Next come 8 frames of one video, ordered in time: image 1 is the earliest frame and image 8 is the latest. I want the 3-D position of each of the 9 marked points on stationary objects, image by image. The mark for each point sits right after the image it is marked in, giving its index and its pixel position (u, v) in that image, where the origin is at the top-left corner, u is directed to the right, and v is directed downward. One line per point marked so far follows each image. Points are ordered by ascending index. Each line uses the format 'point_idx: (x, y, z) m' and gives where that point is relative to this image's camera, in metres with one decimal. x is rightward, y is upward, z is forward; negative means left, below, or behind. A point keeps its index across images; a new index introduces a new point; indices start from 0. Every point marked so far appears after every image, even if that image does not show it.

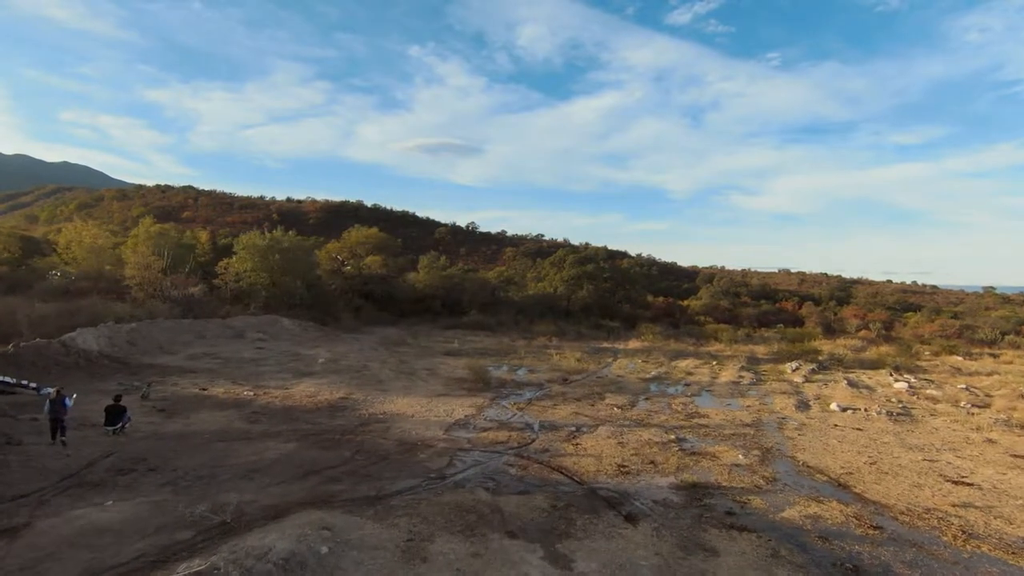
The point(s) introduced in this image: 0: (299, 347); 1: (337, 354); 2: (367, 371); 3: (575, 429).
0: (-7.6, -2.2, +18.3) m
1: (-6.2, -2.4, +18.1) m
2: (-4.4, -2.5, +15.5) m
3: (+1.3, -2.9, +10.6) m
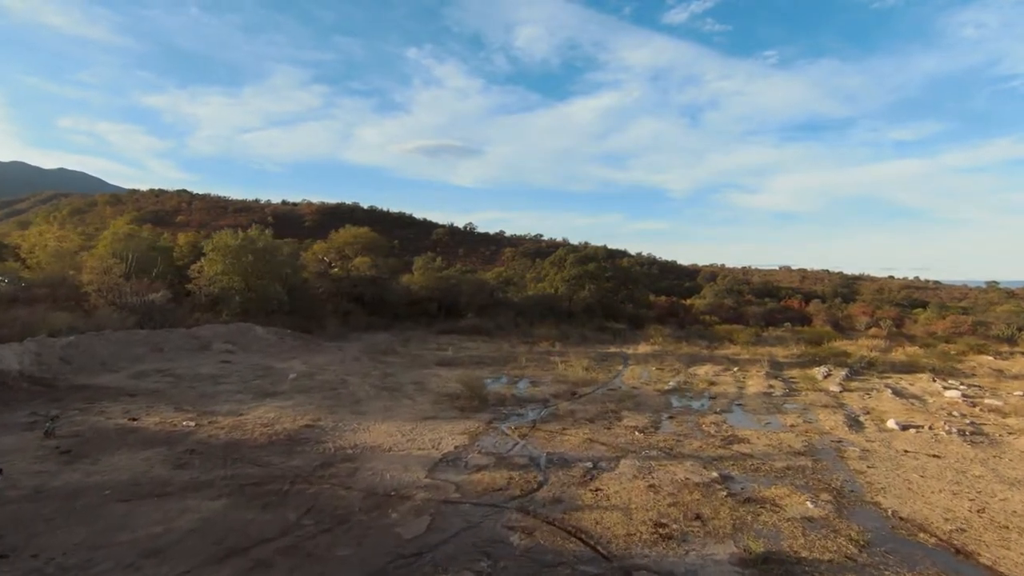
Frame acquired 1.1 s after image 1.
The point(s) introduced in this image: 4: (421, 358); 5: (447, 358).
0: (-7.6, -2.3, +16.2) m
1: (-6.2, -2.5, +16.0) m
2: (-4.4, -2.6, +13.4) m
3: (+1.3, -2.9, +8.5) m
4: (-3.4, -2.7, +19.1) m
5: (-2.4, -2.7, +19.2) m
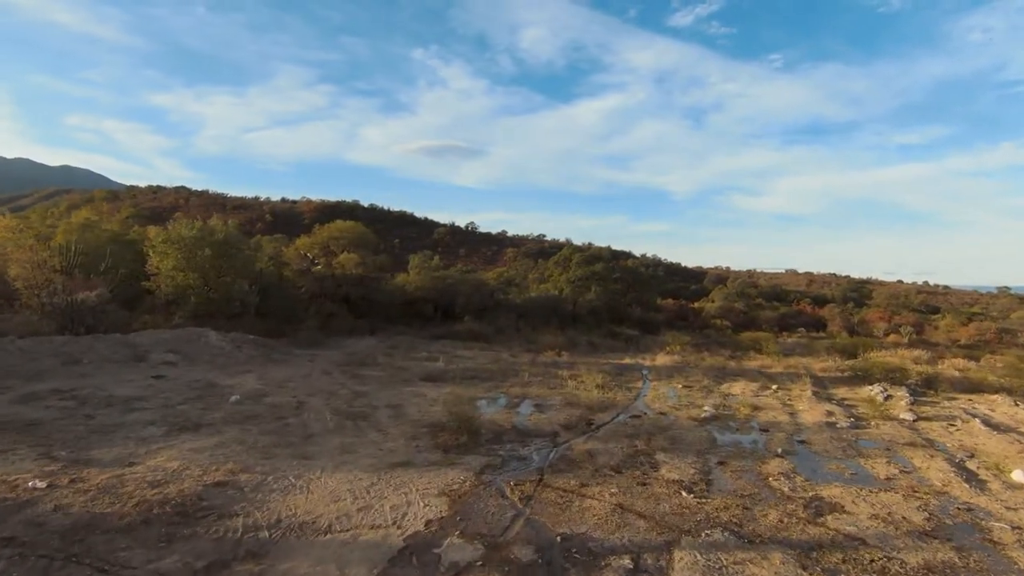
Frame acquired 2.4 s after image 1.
0: (-7.6, -2.3, +13.2) m
1: (-6.2, -2.5, +13.0) m
2: (-4.4, -2.6, +10.4) m
3: (+1.3, -3.0, +5.5) m
4: (-3.4, -2.7, +16.1) m
5: (-2.4, -2.7, +16.3) m
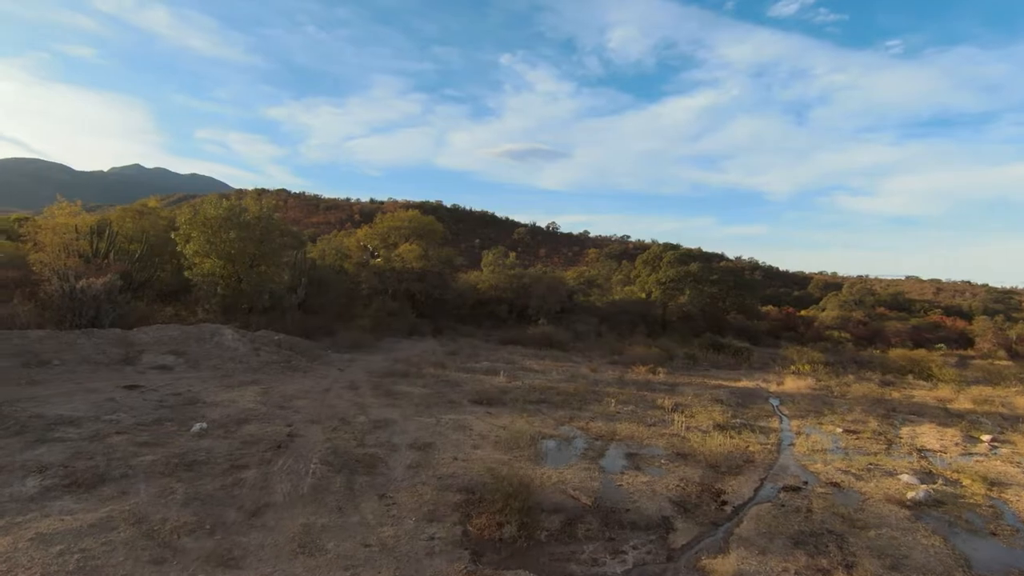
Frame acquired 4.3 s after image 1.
0: (-6.1, -2.0, +10.3) m
1: (-4.7, -2.2, +9.8) m
2: (-3.4, -2.4, +7.0) m
3: (+1.5, -2.8, +1.2) m
4: (-1.5, -2.5, +12.5) m
5: (-0.5, -2.5, +12.5) m
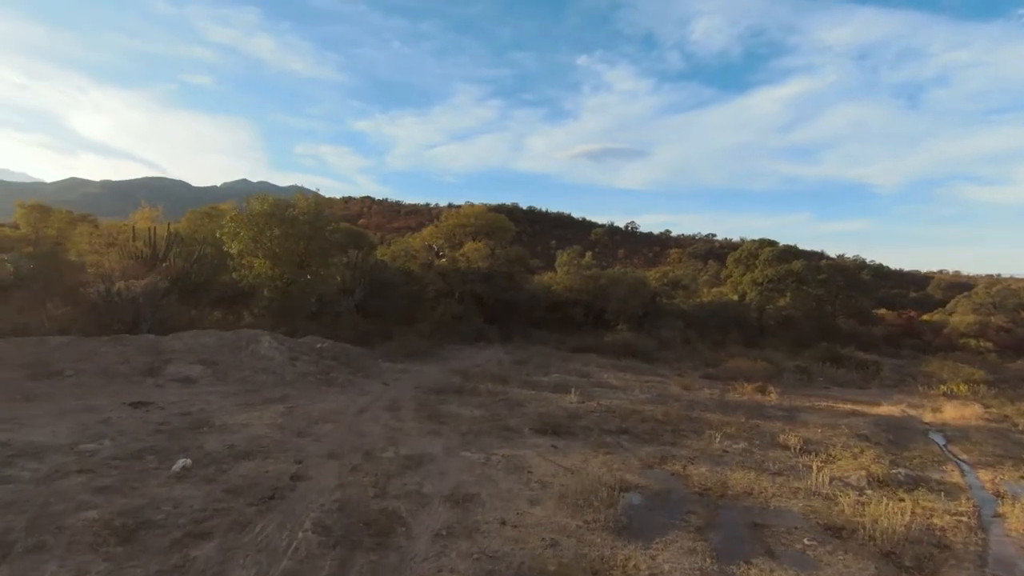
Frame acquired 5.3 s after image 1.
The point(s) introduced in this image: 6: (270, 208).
0: (-4.9, -2.0, +8.8) m
1: (-3.6, -2.3, +8.2) m
2: (-2.7, -2.4, +5.1) m
3: (+1.2, -2.8, -1.3) m
4: (0.0, -2.5, +10.3) m
5: (+1.0, -2.5, +10.1) m
6: (-6.7, +2.2, +14.3) m
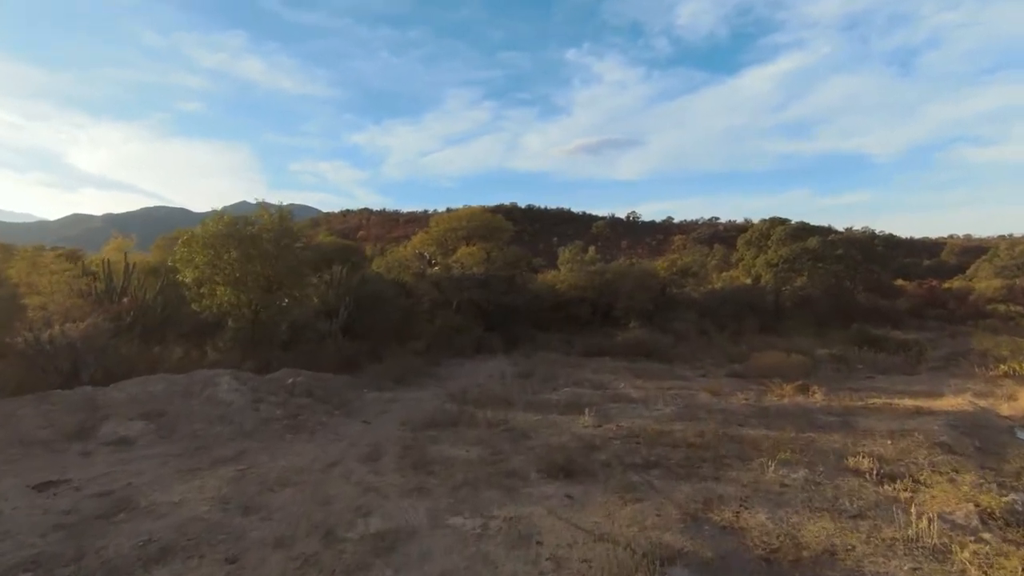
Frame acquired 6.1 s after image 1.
0: (-4.9, -2.6, +7.1) m
1: (-3.6, -2.7, +6.5) m
2: (-2.7, -2.8, +3.4) m
3: (+1.2, -2.9, -3.1) m
4: (+0.1, -2.7, +8.5) m
5: (+1.0, -2.6, +8.4) m
6: (-7.0, +1.5, +12.7) m
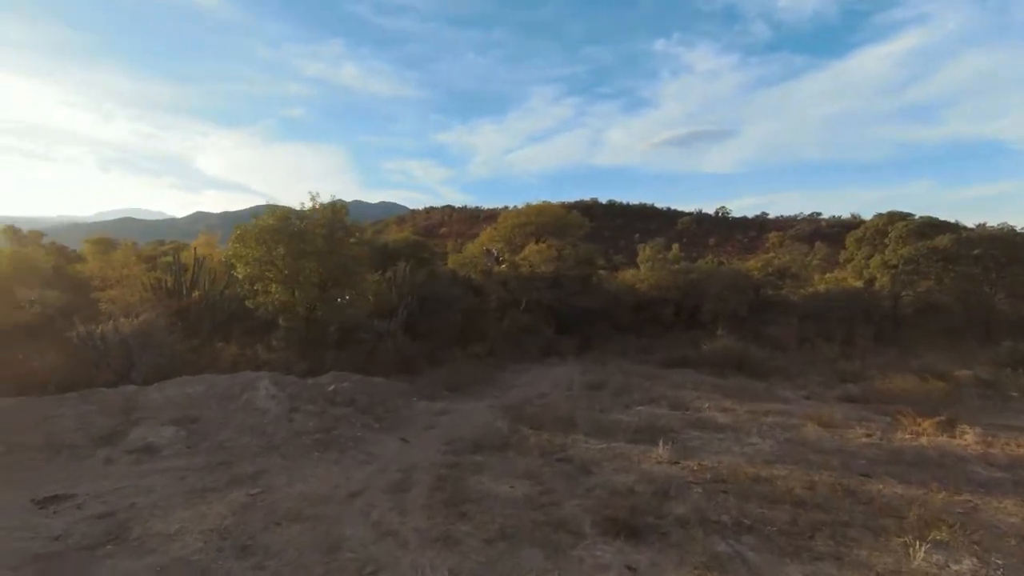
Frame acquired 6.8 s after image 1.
0: (-4.3, -2.6, +6.4) m
1: (-3.1, -2.8, +5.6) m
2: (-2.7, -2.8, +2.4) m
3: (+0.1, -3.0, -4.6) m
4: (+0.8, -2.8, +7.0) m
5: (+1.7, -2.8, +6.7) m
6: (-5.4, +1.6, +12.2) m
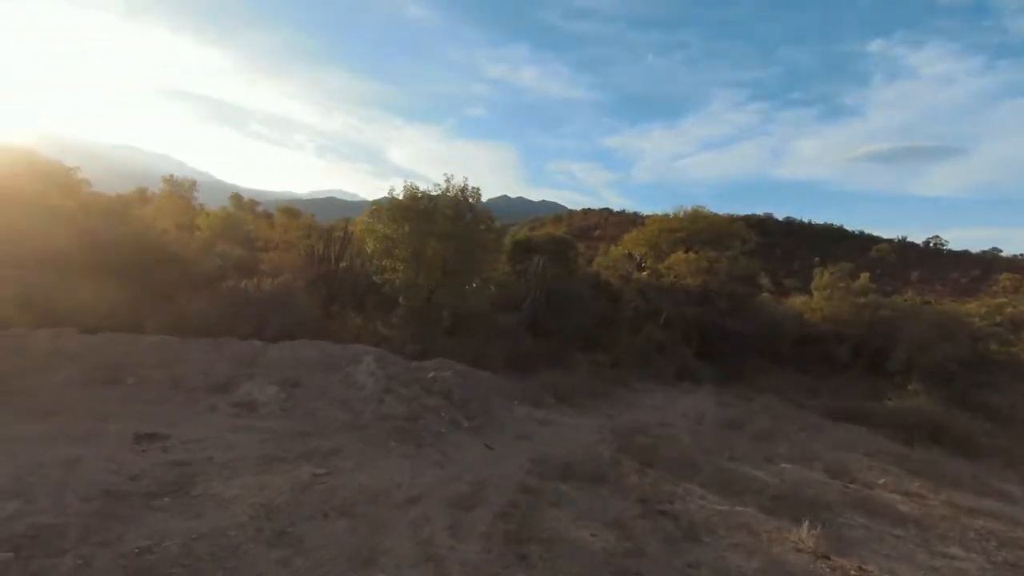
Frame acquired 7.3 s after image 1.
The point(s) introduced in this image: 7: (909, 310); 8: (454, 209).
0: (-3.3, -2.1, +6.4) m
1: (-2.5, -2.4, +5.2) m
2: (-3.0, -2.5, +2.1) m
3: (-2.3, -2.8, -5.4) m
4: (+1.7, -2.9, +5.5) m
5: (+2.5, -3.0, +4.9) m
6: (-2.2, +2.1, +12.2) m
7: (+13.7, -0.7, +17.6) m
8: (-1.1, +1.8, +12.4) m
